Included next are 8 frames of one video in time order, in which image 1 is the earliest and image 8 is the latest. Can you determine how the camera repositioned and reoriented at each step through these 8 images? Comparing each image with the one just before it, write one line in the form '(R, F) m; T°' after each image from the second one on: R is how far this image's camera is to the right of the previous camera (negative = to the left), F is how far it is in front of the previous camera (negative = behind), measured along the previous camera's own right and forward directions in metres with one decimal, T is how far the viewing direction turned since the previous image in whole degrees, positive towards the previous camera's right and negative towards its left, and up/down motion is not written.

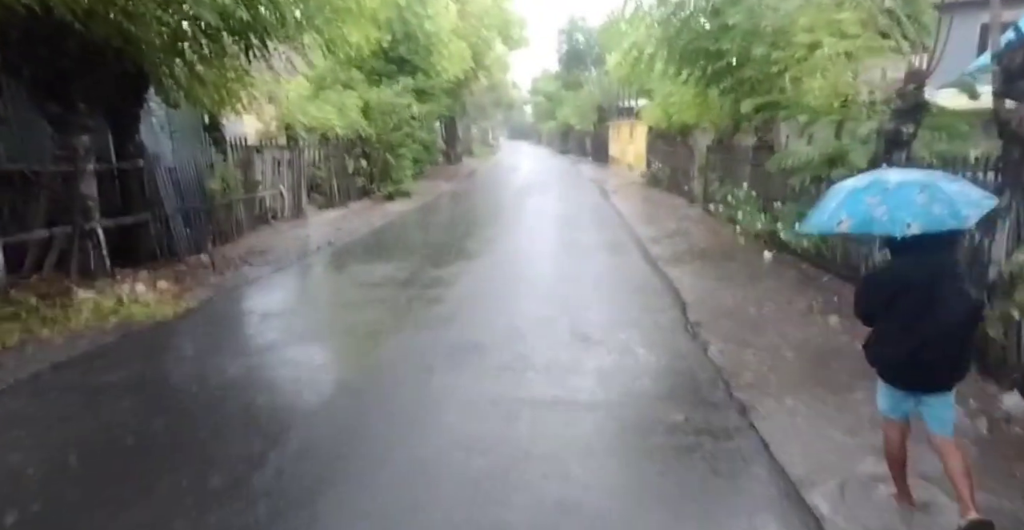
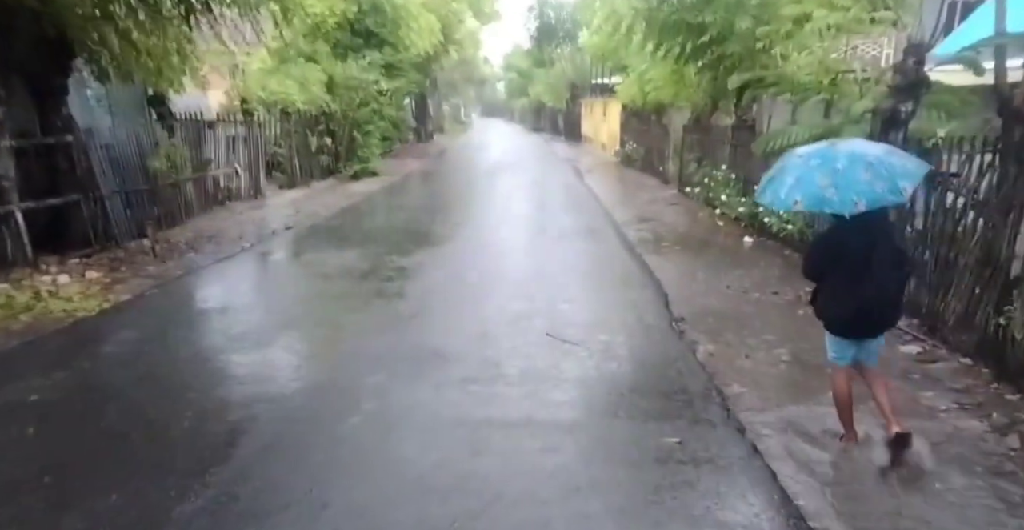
(0.0, +0.7) m; +2°
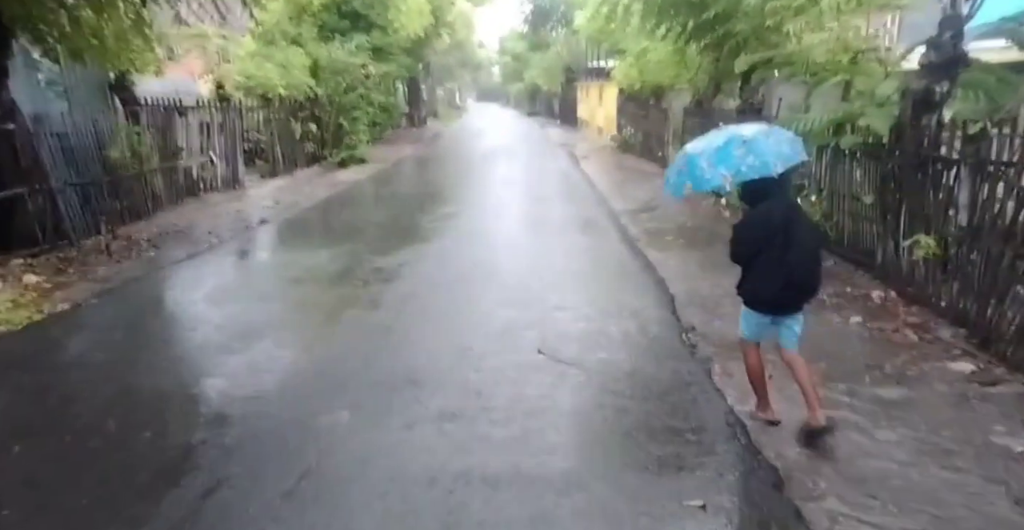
(+0.1, +0.8) m; 0°
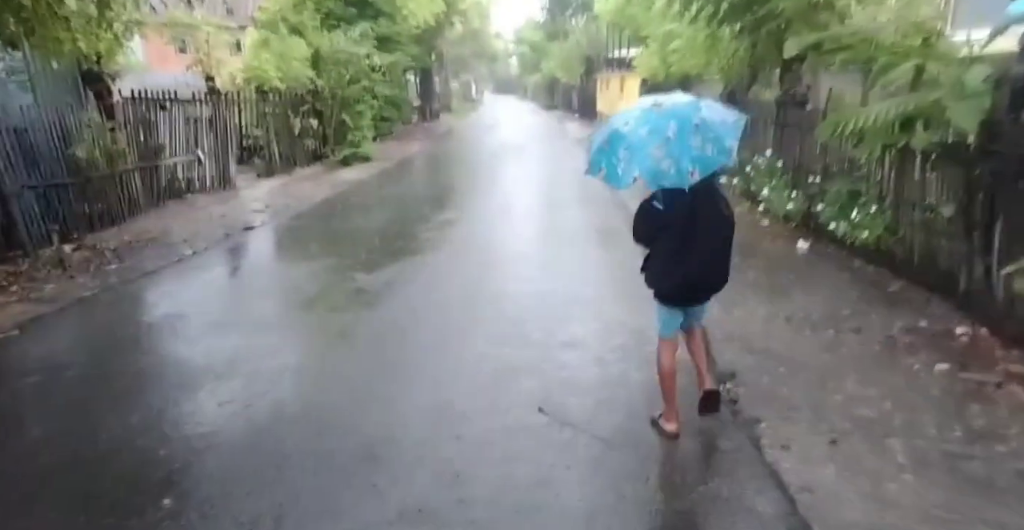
(+0.1, +1.1) m; -1°
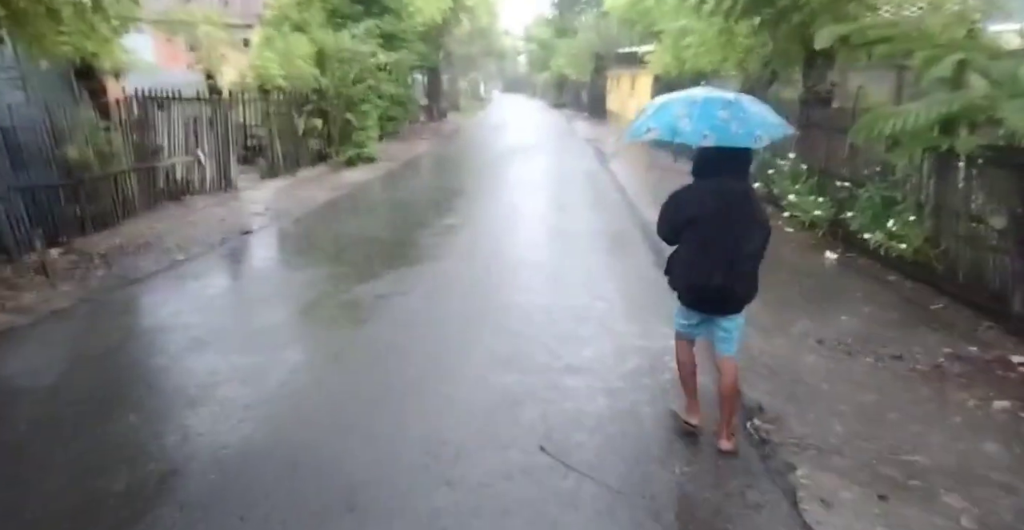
(0.0, +0.5) m; -1°
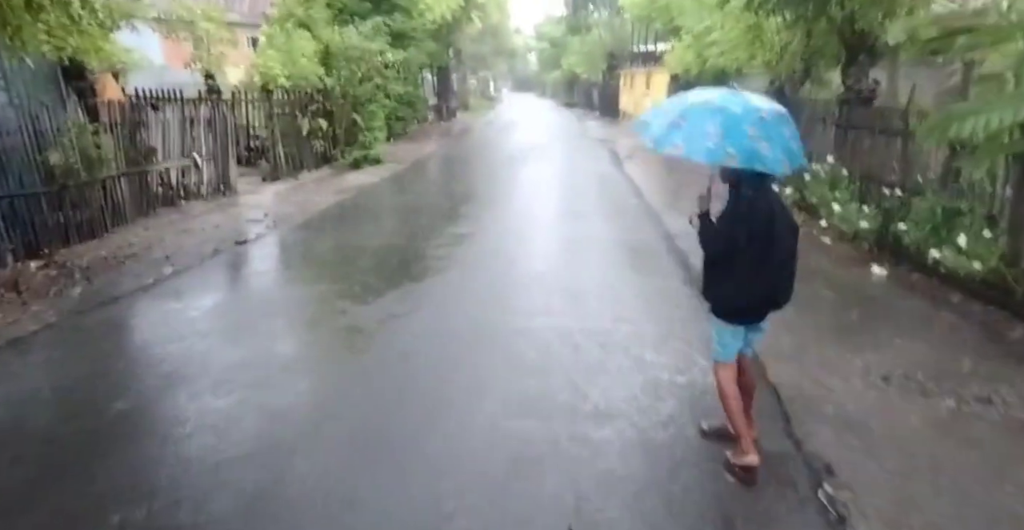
(-0.1, +0.7) m; -1°
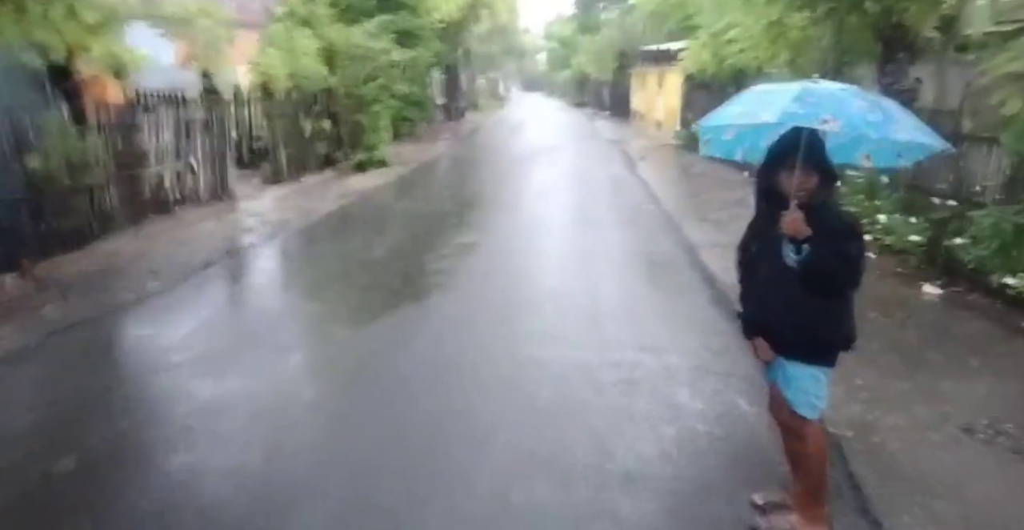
(0.0, +0.6) m; -1°
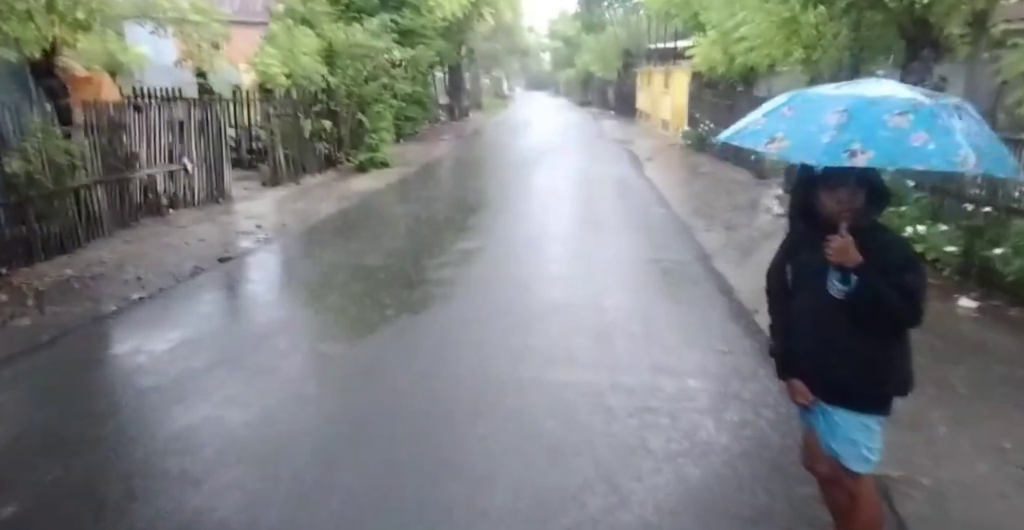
(0.0, +0.4) m; 0°
